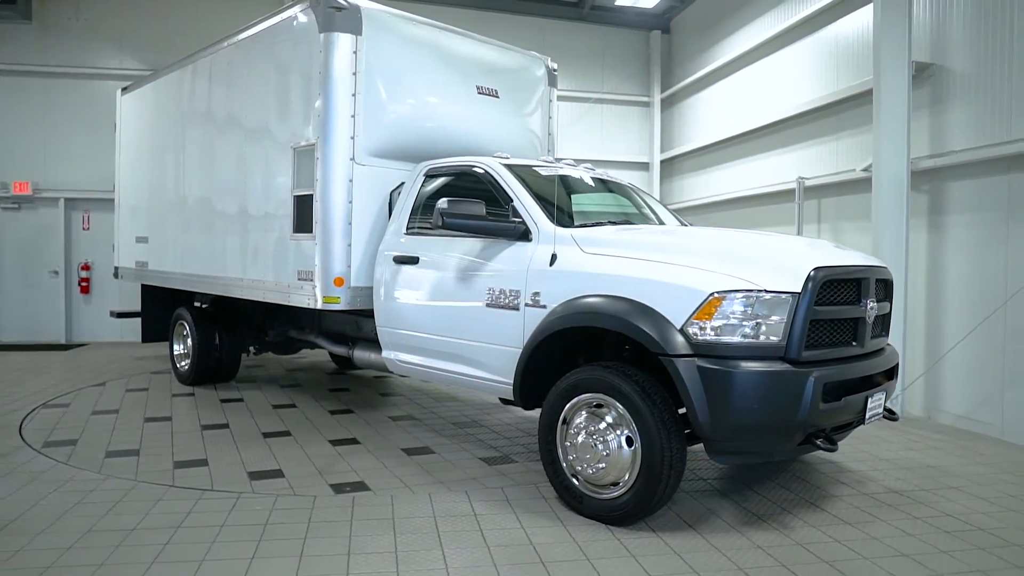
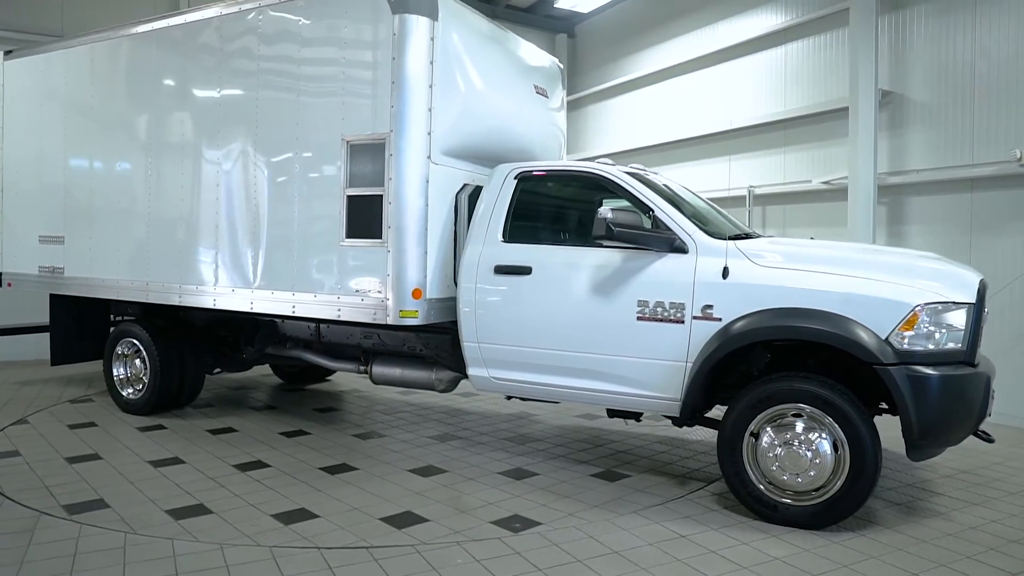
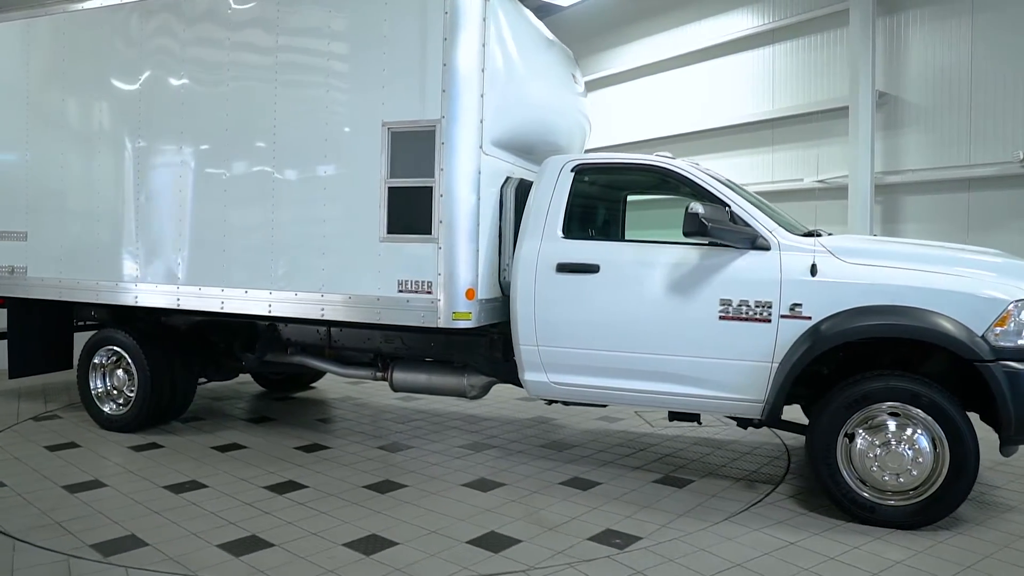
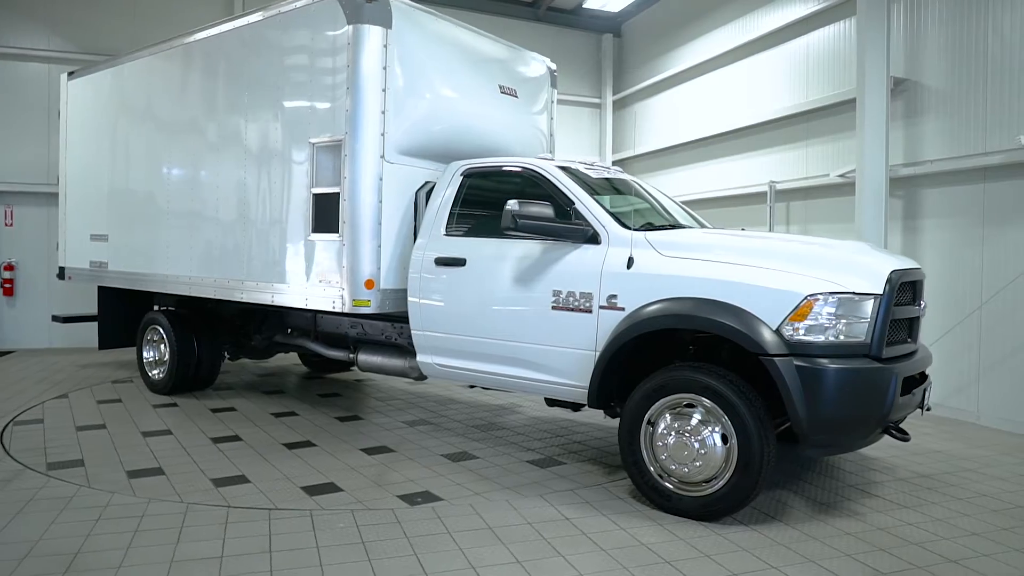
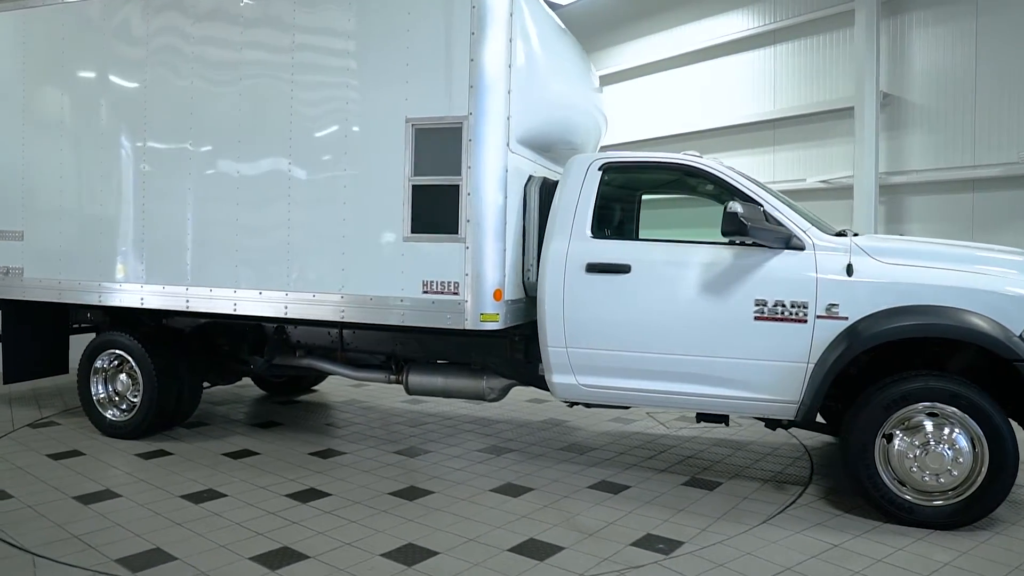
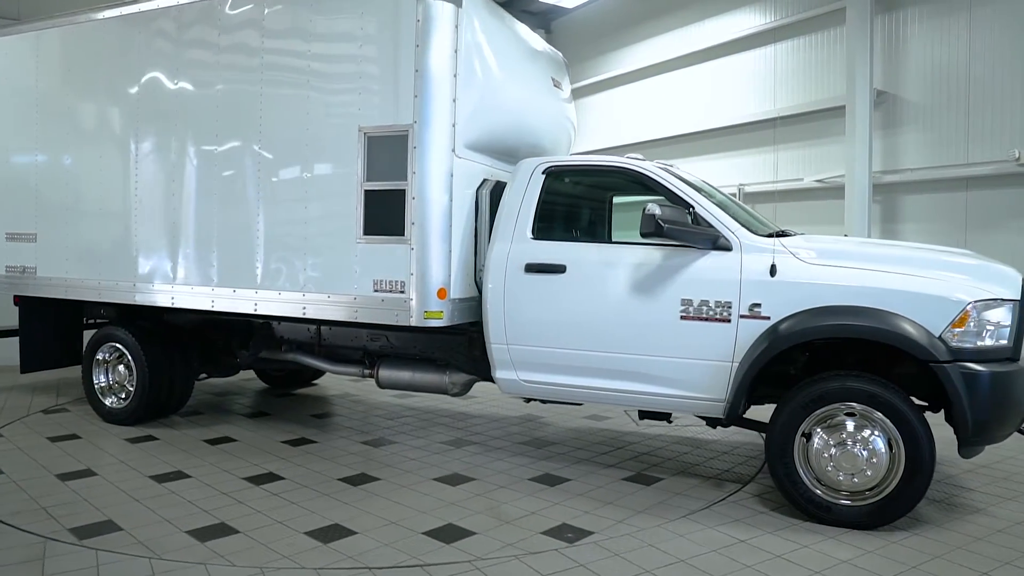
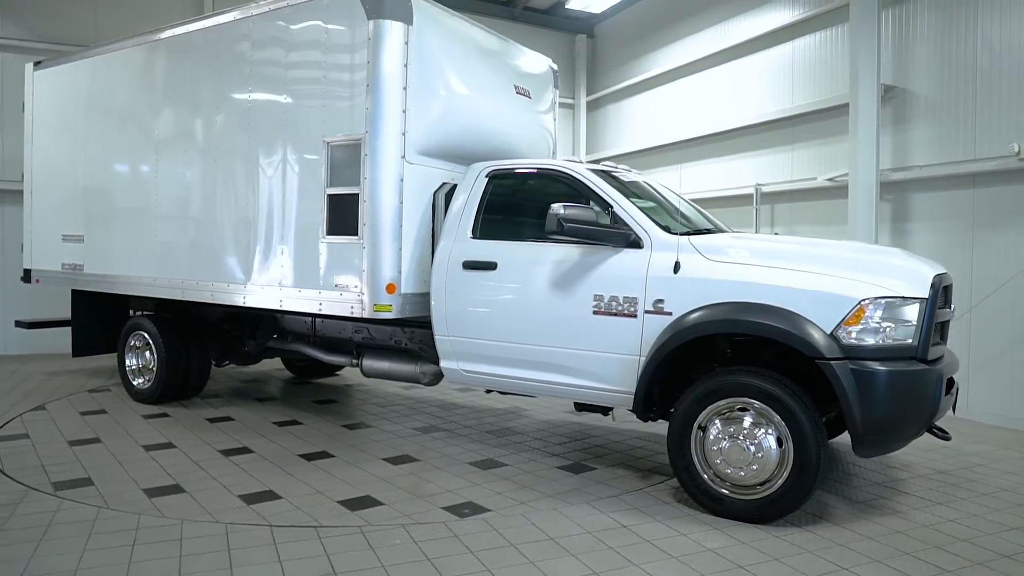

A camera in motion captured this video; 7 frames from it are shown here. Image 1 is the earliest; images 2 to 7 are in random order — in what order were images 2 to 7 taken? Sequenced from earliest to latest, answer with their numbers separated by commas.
4, 7, 2, 6, 3, 5
